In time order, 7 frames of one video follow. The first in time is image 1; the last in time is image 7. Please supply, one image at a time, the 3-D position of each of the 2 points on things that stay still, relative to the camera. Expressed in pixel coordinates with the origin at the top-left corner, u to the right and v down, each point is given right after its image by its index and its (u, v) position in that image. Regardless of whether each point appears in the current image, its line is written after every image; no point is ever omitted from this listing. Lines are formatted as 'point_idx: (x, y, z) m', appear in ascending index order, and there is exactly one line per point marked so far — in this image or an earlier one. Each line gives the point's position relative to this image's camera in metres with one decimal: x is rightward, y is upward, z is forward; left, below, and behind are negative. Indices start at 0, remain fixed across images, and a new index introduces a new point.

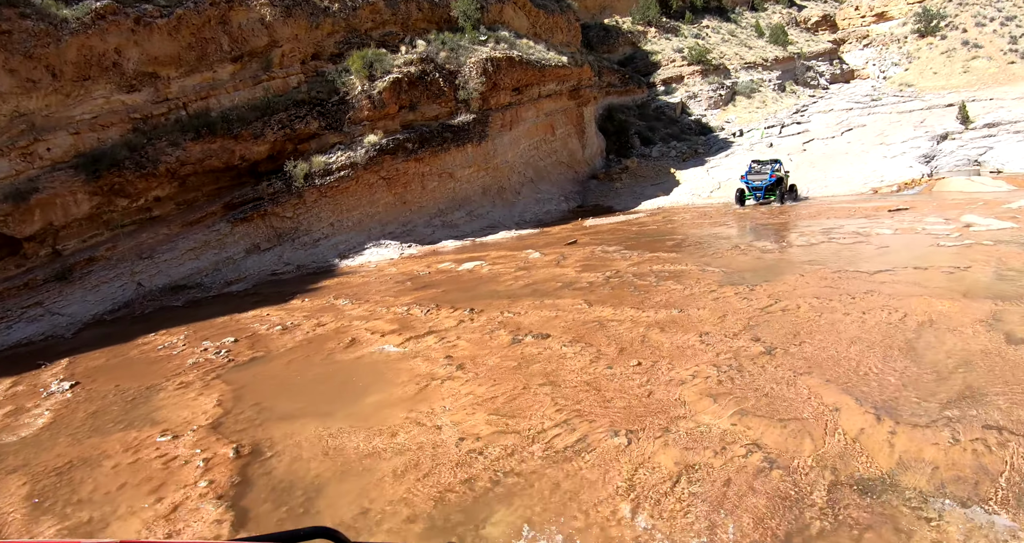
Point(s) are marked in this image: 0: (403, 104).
0: (-2.6, +4.0, +15.3) m
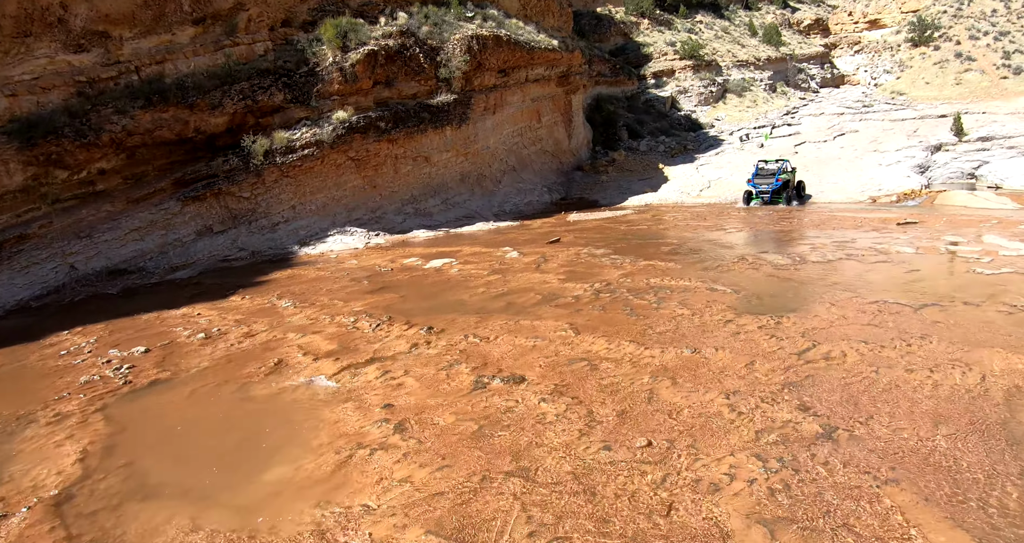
0: (-2.9, +4.2, +14.1) m
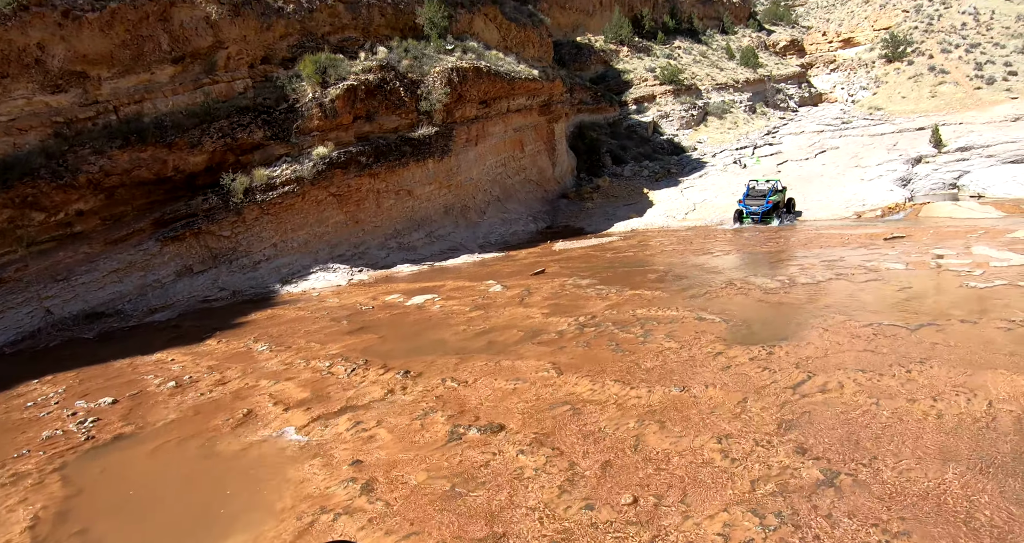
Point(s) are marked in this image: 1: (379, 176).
0: (-3.3, +3.4, +14.0) m
1: (-2.9, +2.1, +14.2) m
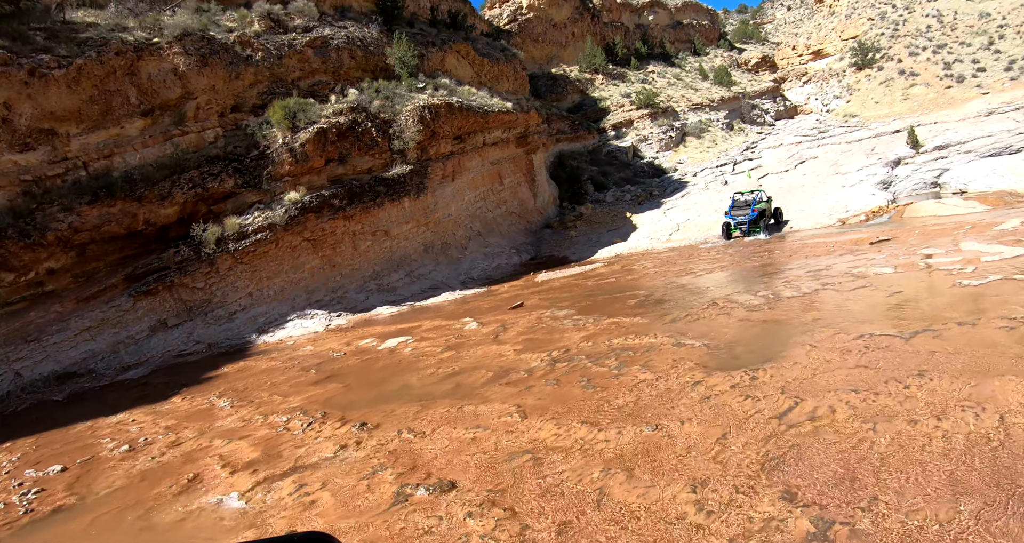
0: (-3.9, +2.4, +13.8) m
1: (-3.4, +1.1, +13.9) m
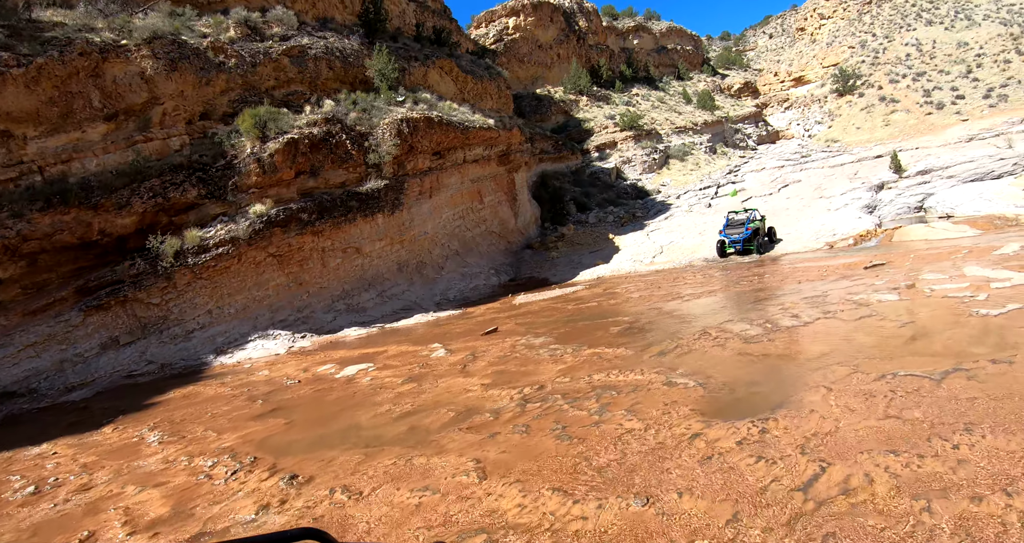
0: (-4.3, +2.1, +13.2) m
1: (-3.8, +0.8, +13.2) m
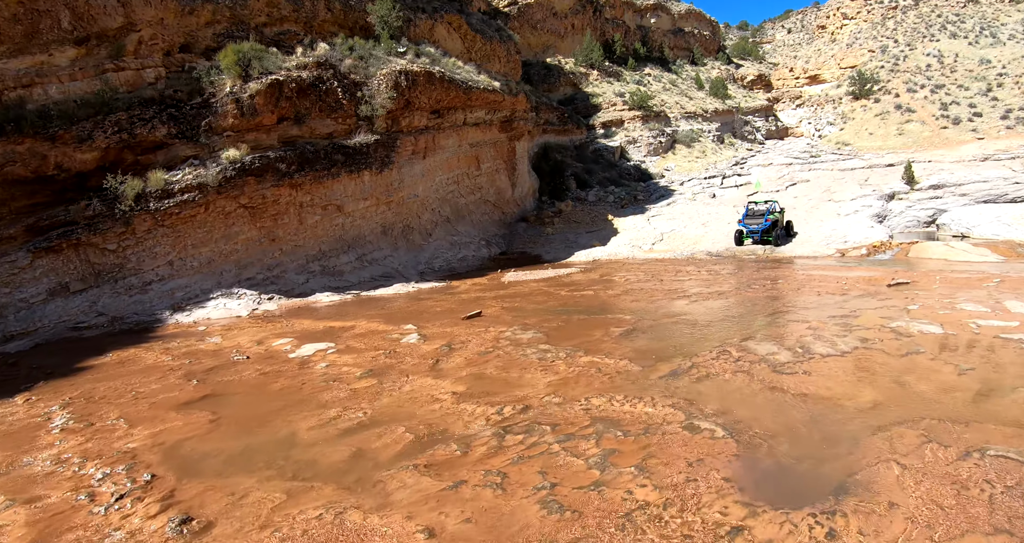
0: (-4.3, +2.9, +12.1) m
1: (-3.9, +1.6, +12.2) m
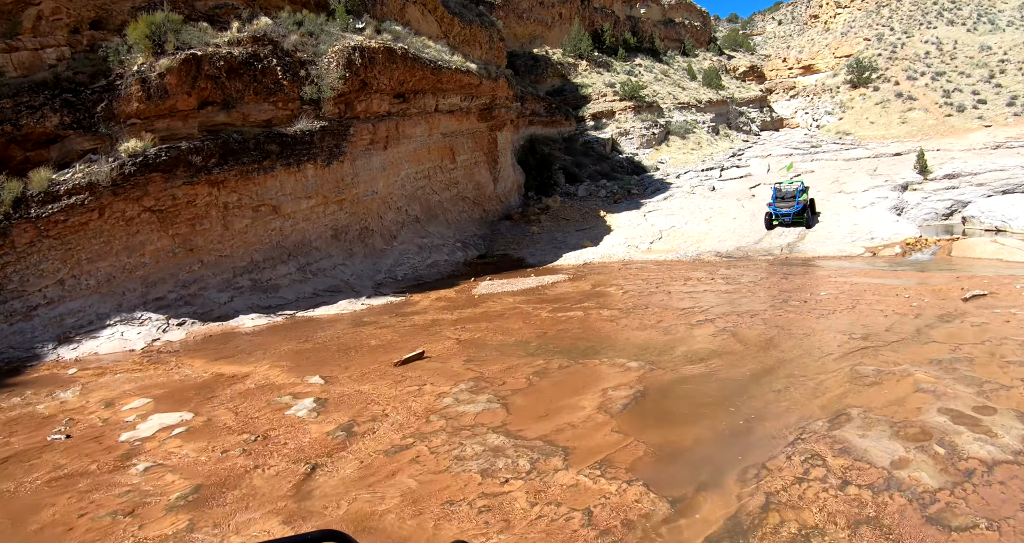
0: (-4.7, +2.7, +10.0) m
1: (-4.3, +1.3, +10.2) m
